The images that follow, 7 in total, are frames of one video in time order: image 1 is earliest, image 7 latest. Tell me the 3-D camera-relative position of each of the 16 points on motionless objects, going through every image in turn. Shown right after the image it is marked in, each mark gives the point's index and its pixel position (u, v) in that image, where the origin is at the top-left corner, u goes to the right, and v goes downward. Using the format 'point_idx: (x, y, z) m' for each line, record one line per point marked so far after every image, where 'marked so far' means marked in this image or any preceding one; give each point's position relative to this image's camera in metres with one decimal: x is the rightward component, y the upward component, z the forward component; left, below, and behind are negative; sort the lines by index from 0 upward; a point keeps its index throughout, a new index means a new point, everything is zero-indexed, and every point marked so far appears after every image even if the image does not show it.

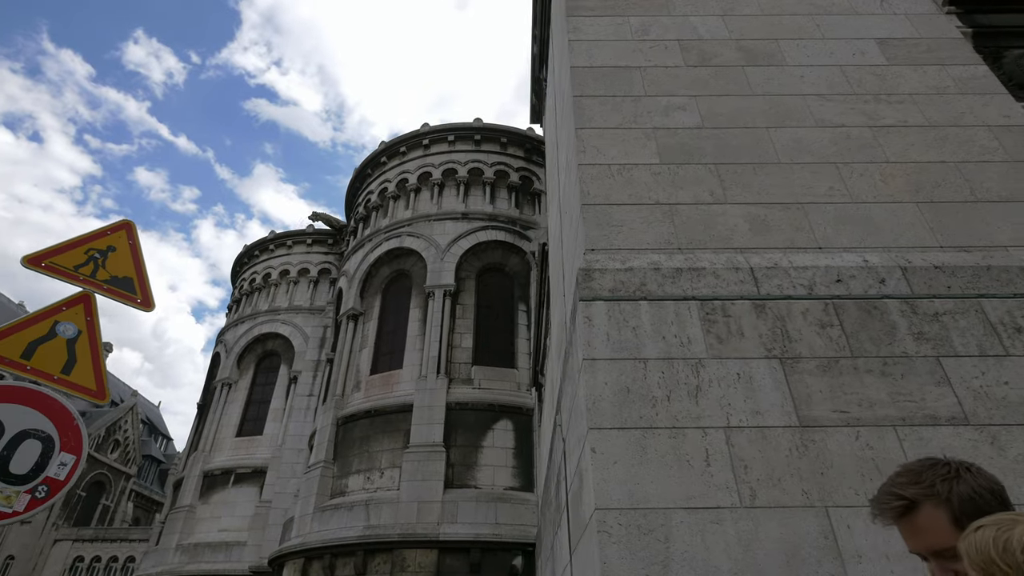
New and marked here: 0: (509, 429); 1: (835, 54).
0: (-0.1, -2.8, +11.7) m
1: (+2.6, +1.9, +4.7) m
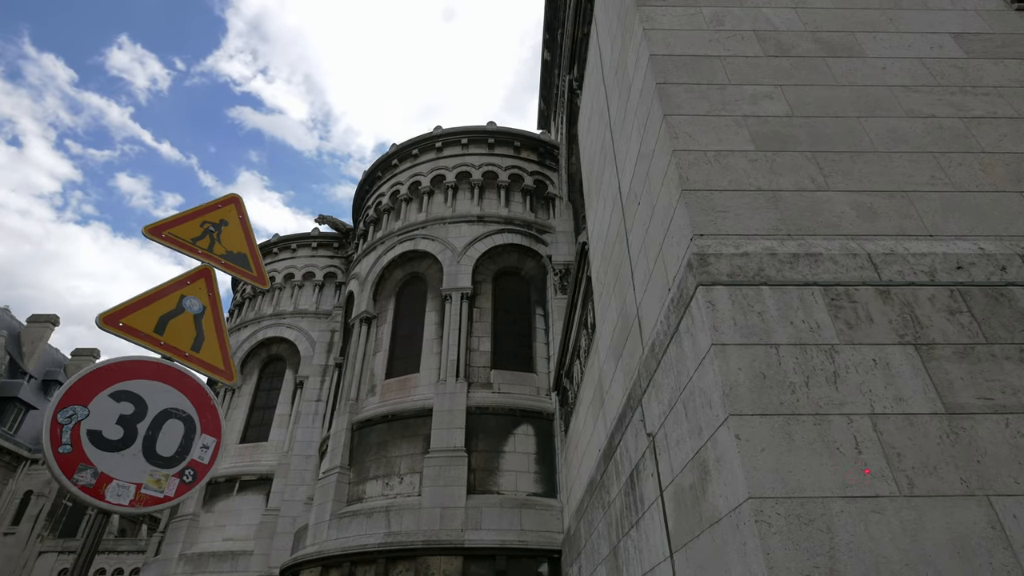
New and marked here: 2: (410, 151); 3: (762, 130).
0: (+0.4, -2.9, +11.5) m
1: (+3.2, +1.9, +4.7) m
2: (-2.8, +3.8, +16.2) m
3: (+1.7, +1.1, +4.0) m
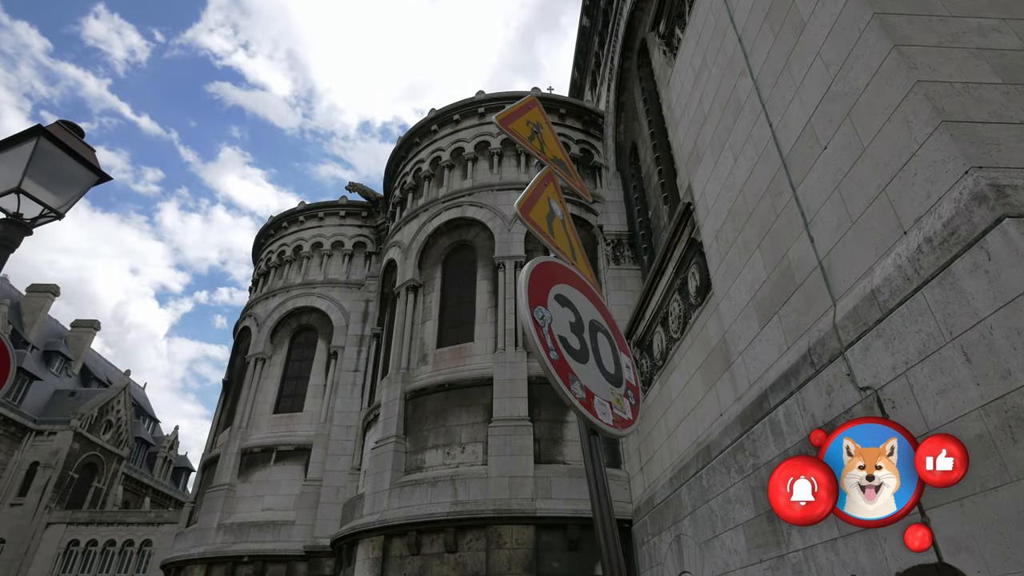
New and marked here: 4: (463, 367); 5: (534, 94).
0: (+1.5, -2.3, +11.3) m
1: (+4.6, +2.3, +4.4) m
2: (-1.7, +4.6, +15.7) m
3: (+3.1, +1.4, +3.7) m
4: (-1.0, -1.6, +11.8) m
5: (+0.6, +5.1, +15.4) m
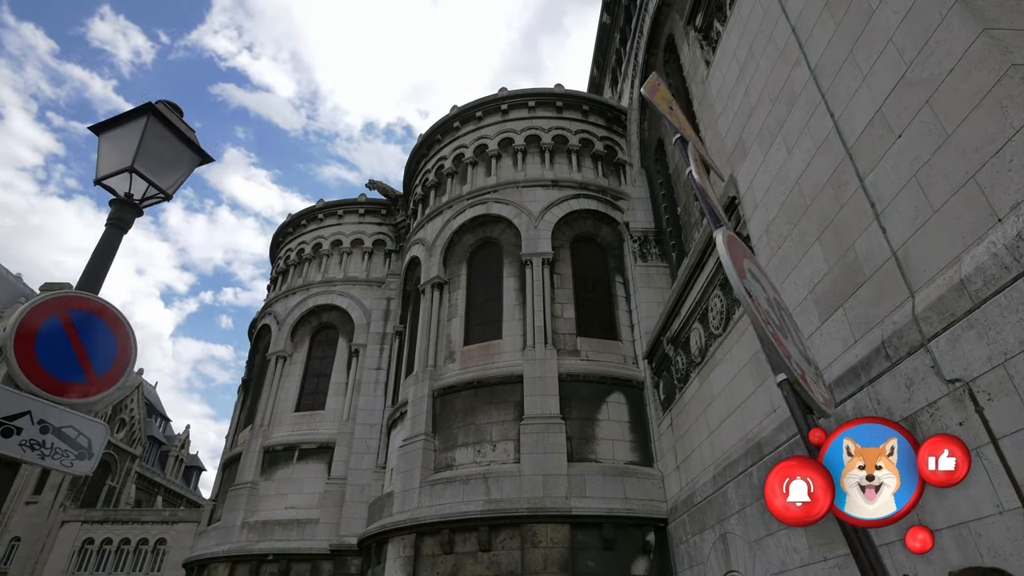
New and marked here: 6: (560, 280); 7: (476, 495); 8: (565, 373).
0: (+2.1, -2.2, +11.2) m
1: (+5.2, +2.4, +4.3) m
2: (-1.1, +4.7, +15.6) m
3: (+3.7, +1.5, +3.6) m
4: (-0.4, -1.5, +11.7) m
5: (+1.2, +5.2, +15.3) m
6: (+1.1, +0.2, +12.7) m
7: (-0.6, -3.6, +10.1) m
8: (+1.0, -1.7, +11.3) m
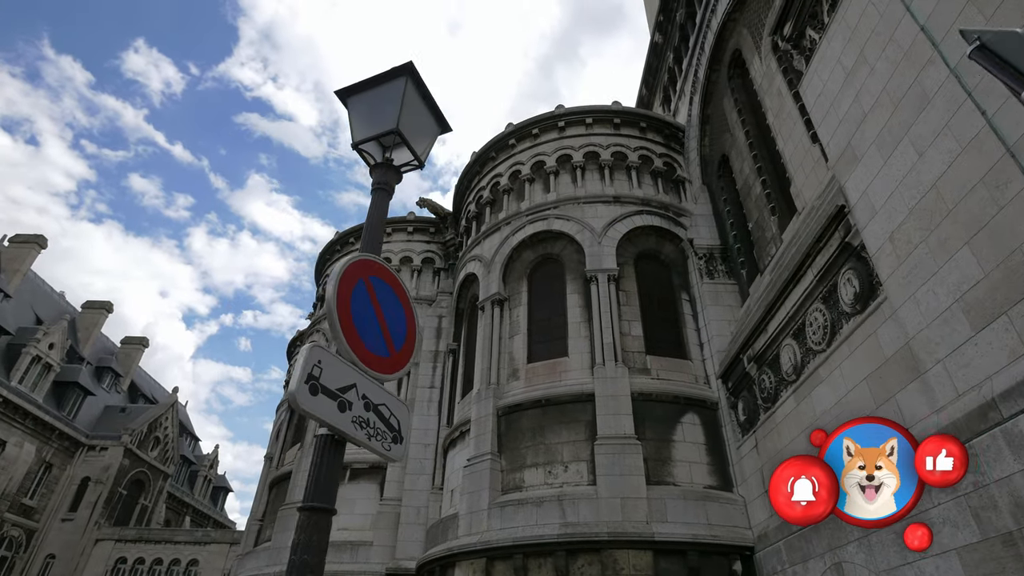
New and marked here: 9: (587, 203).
0: (+3.4, -2.5, +10.8) m
1: (+6.3, +2.3, +4.0) m
2: (+0.4, +4.2, +15.6) m
3: (+4.8, +1.5, +3.3) m
4: (+0.9, -1.9, +11.4) m
5: (+2.7, +4.7, +15.2) m
6: (+2.4, -0.2, +12.4) m
7: (+0.6, -3.8, +9.7) m
8: (+2.3, -2.0, +10.9) m
9: (+1.7, +2.0, +13.7) m
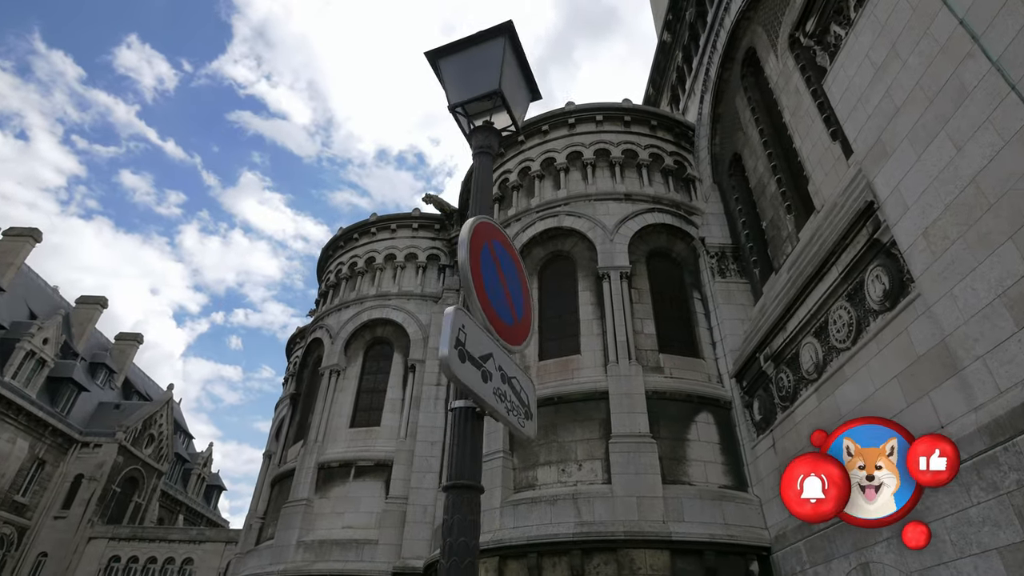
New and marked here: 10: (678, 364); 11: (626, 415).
0: (+3.7, -2.5, +10.7) m
1: (+6.7, +2.3, +3.9) m
2: (+0.7, +4.3, +15.5) m
3: (+5.1, +1.6, +3.3) m
4: (+1.2, -1.8, +11.3) m
5: (+2.9, +4.8, +15.1) m
6: (+2.7, -0.1, +12.3) m
7: (+0.9, -3.7, +9.6) m
8: (+2.6, -1.9, +10.8) m
9: (+2.0, +2.0, +13.6) m
10: (+3.3, -1.5, +11.4) m
11: (+2.0, -2.3, +10.4) m
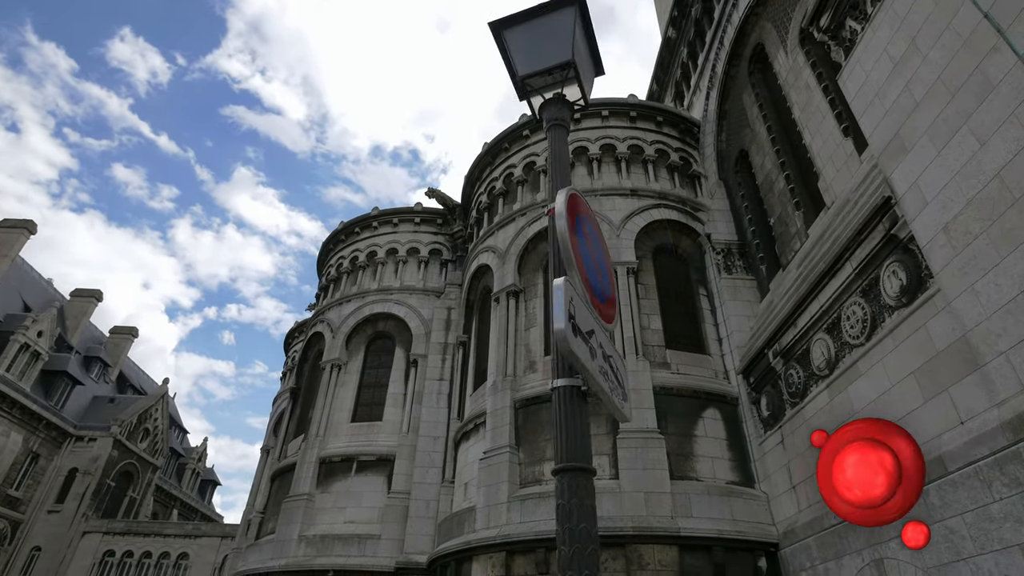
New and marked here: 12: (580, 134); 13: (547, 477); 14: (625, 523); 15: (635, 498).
0: (+3.8, -2.4, +10.7) m
1: (+6.9, +2.4, +3.9) m
2: (+0.8, +4.4, +15.4) m
3: (+5.4, +1.6, +3.2) m
4: (+1.3, -1.7, +11.2) m
5: (+3.1, +4.9, +15.1) m
6: (+2.8, 0.0, +12.3) m
7: (+1.0, -3.7, +9.5) m
8: (+2.7, -1.8, +10.7) m
9: (+2.1, +2.1, +13.5) m
10: (+3.4, -1.4, +11.4) m
11: (+2.1, -2.2, +10.3) m
12: (+1.7, +4.0, +14.9) m
13: (+0.6, -3.4, +10.3) m
14: (+1.8, -3.7, +9.1) m
15: (+2.0, -3.4, +9.4) m
